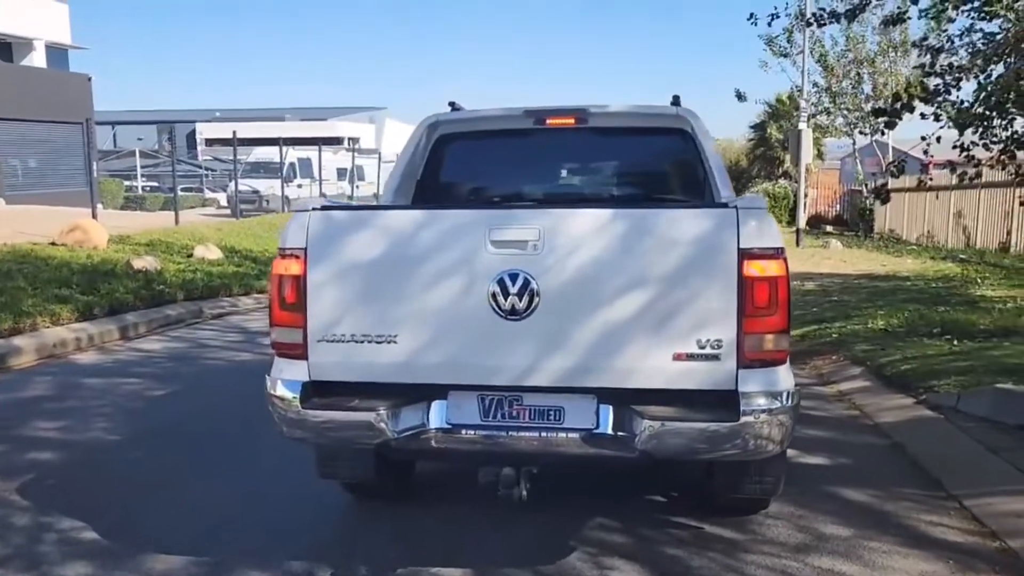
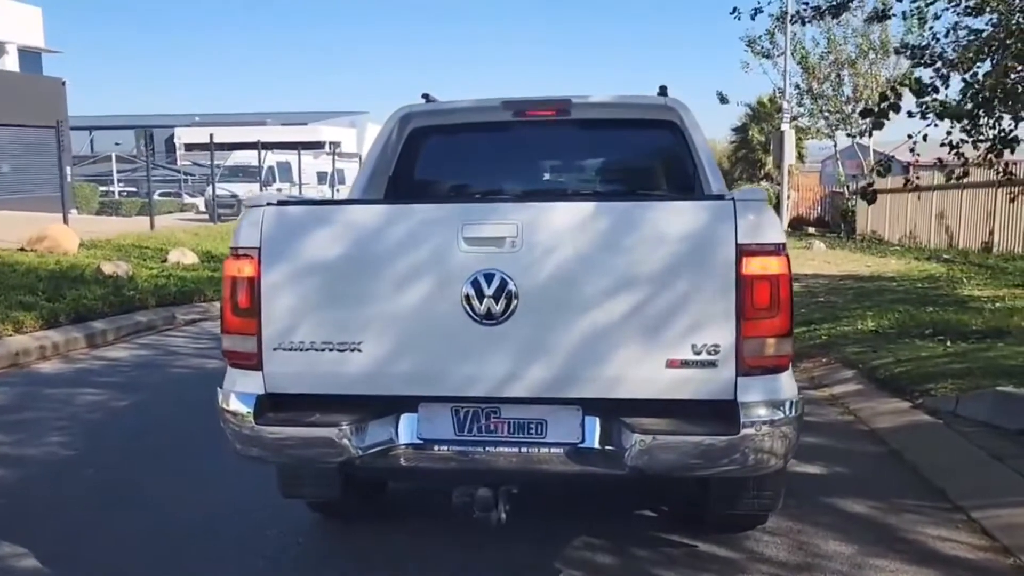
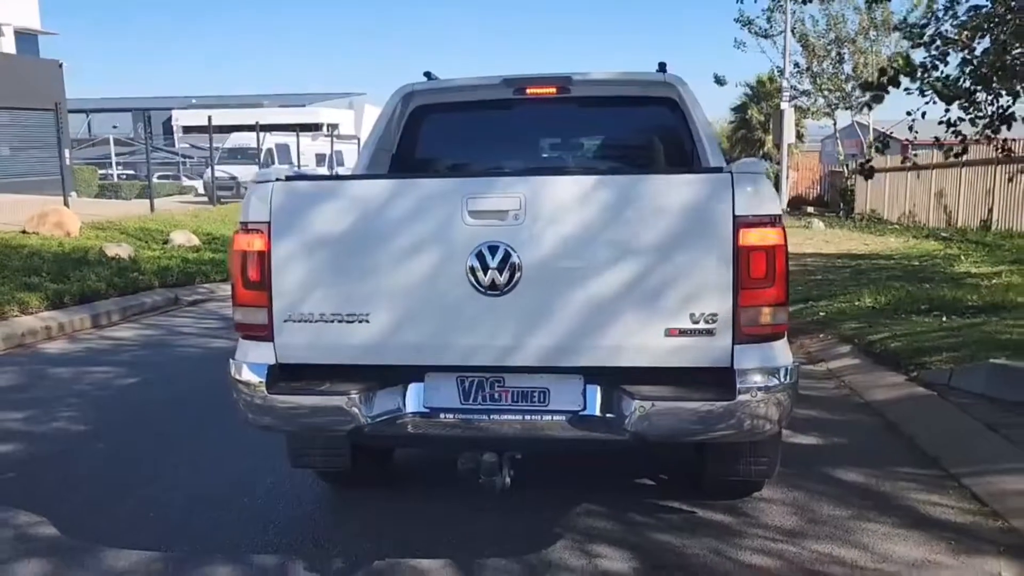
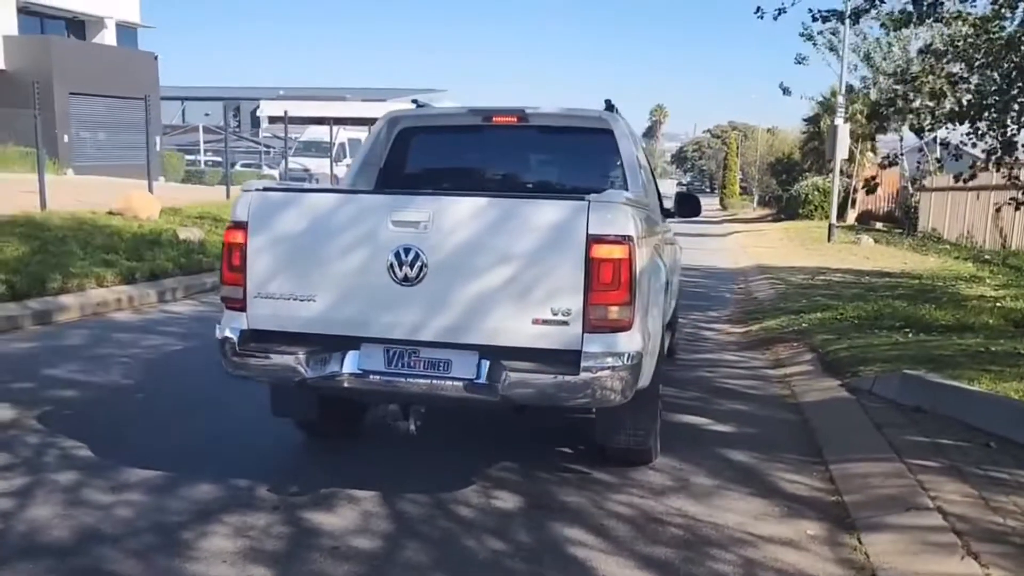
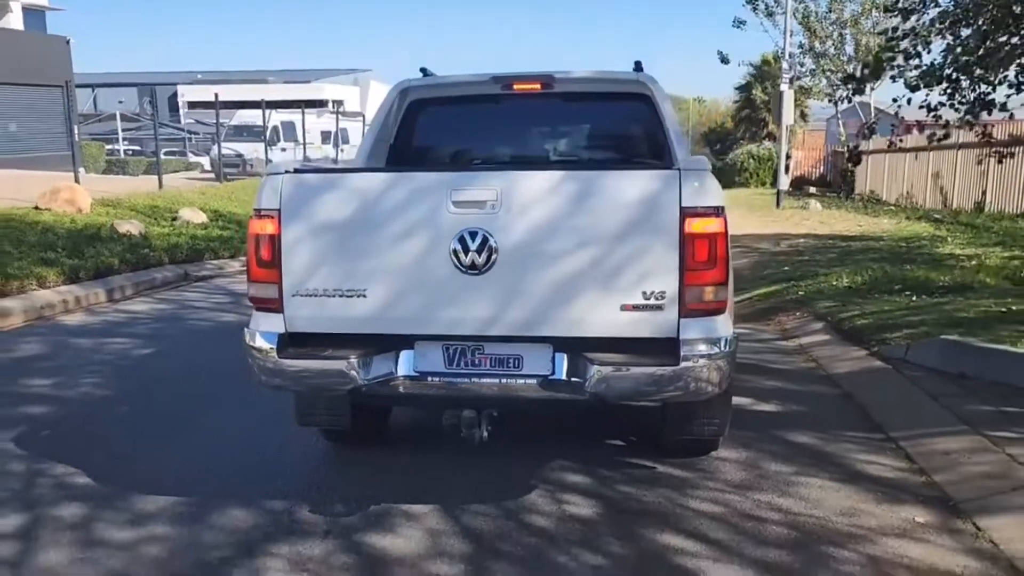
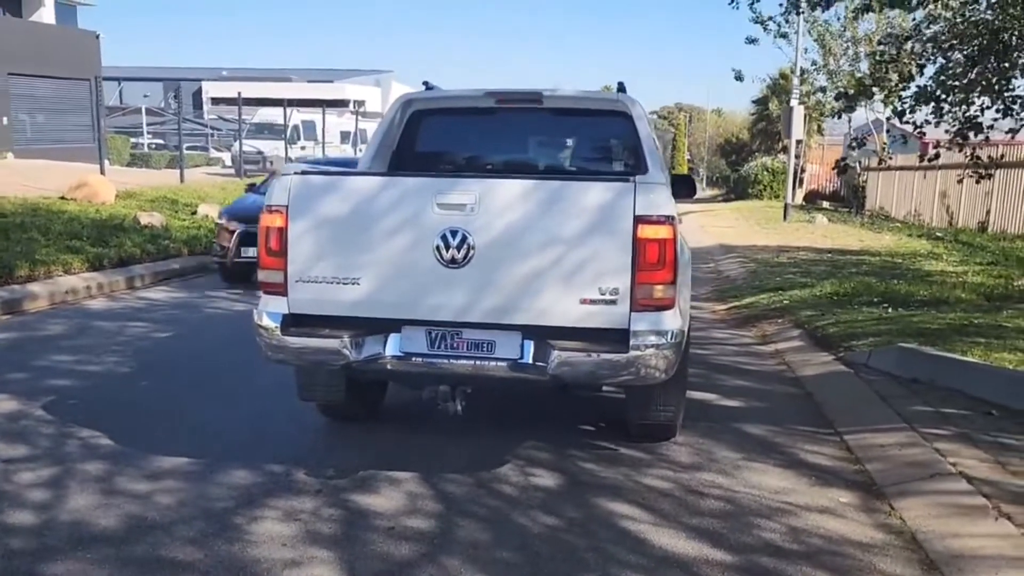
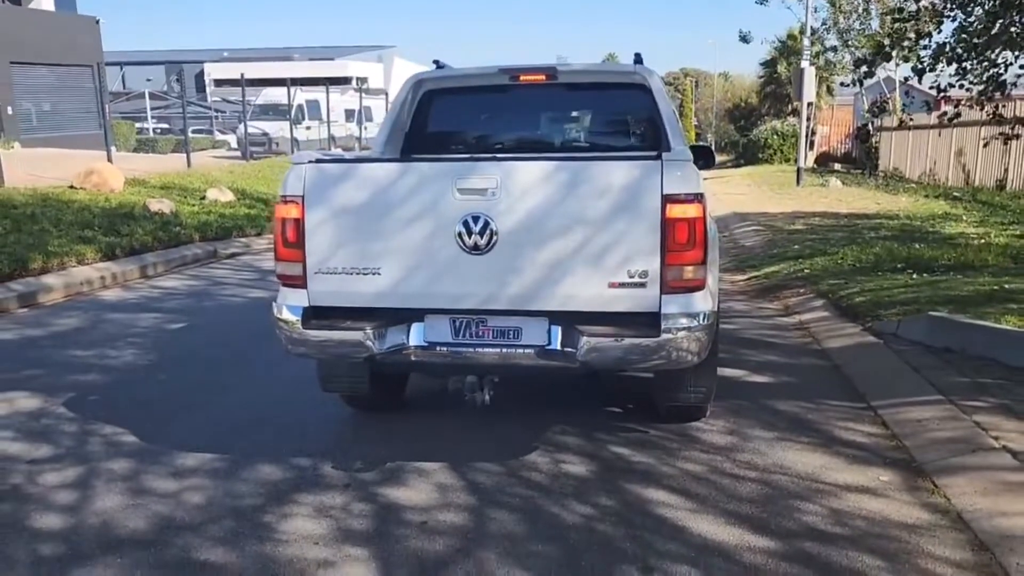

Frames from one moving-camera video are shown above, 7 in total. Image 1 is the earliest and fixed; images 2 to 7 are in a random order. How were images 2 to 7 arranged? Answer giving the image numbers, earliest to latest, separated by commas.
2, 3, 5, 7, 6, 4
